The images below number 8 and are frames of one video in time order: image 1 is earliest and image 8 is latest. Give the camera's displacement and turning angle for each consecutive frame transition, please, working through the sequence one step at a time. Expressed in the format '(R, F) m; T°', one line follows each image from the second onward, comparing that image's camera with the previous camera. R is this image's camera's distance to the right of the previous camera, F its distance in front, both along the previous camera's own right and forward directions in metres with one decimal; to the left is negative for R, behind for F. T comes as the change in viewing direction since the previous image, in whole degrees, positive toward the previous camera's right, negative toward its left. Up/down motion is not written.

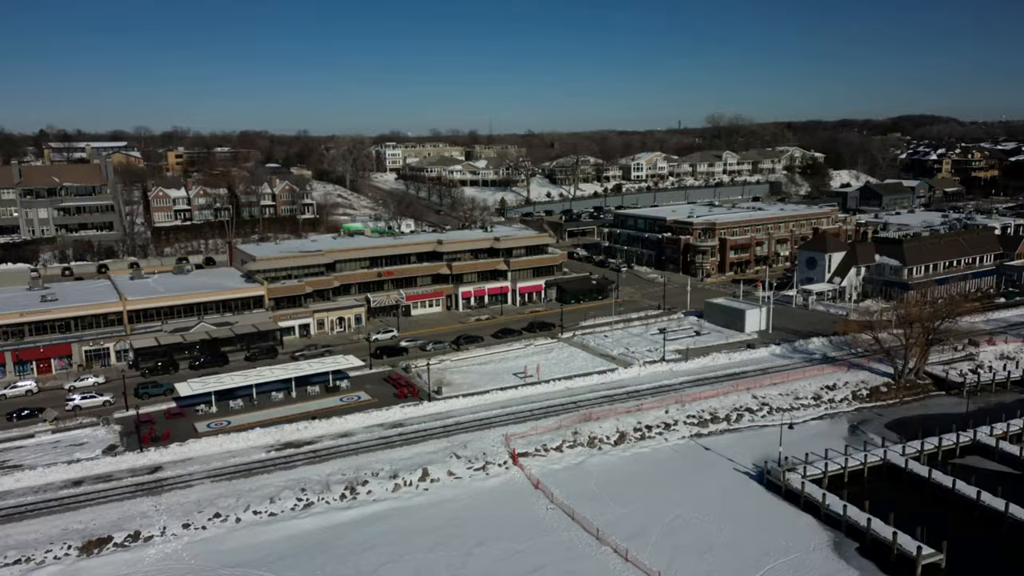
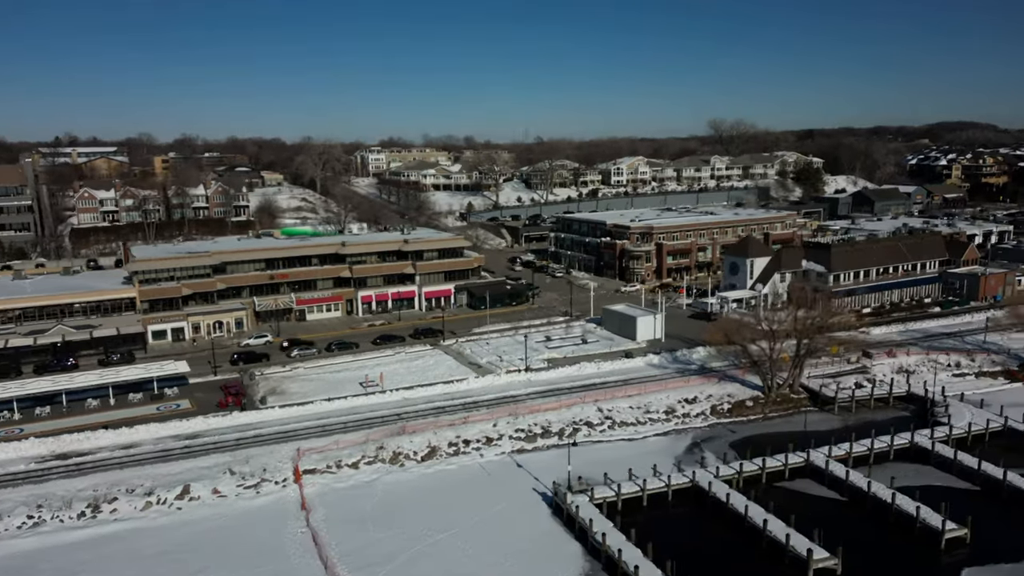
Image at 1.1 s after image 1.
(+7.5, +2.2) m; -2°
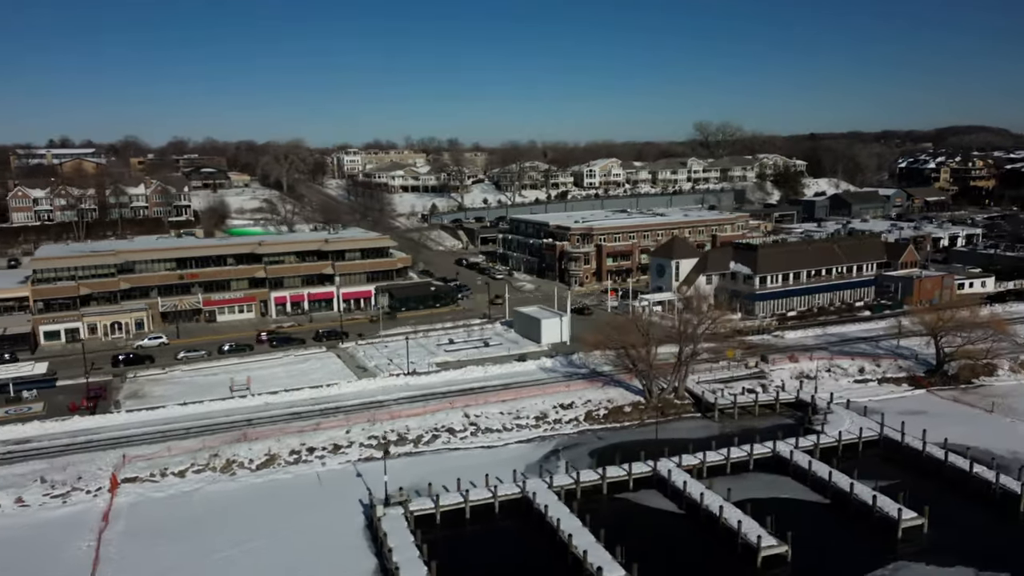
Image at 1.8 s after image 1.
(+5.1, +1.3) m; 0°
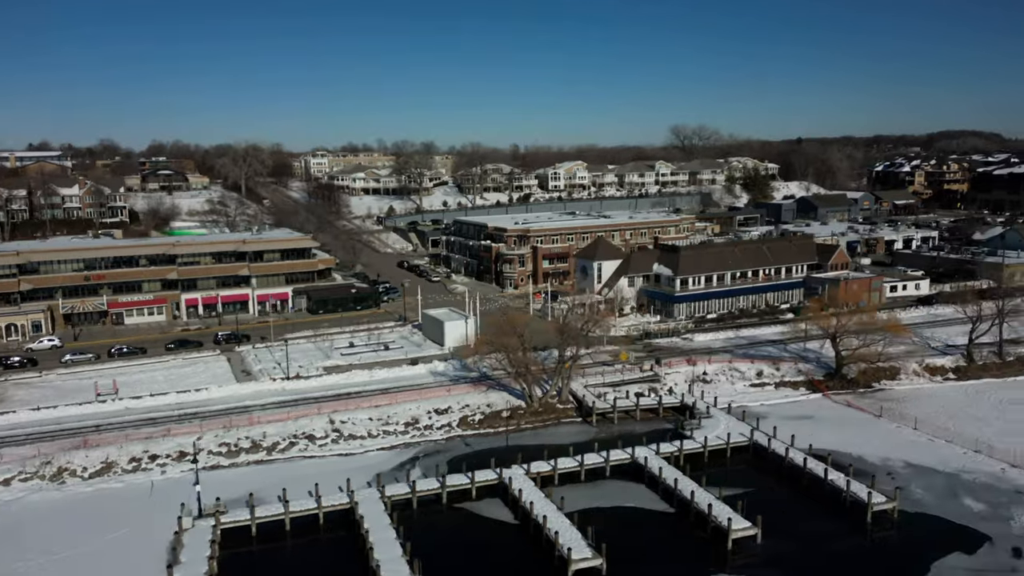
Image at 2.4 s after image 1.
(+4.4, +1.0) m; 0°
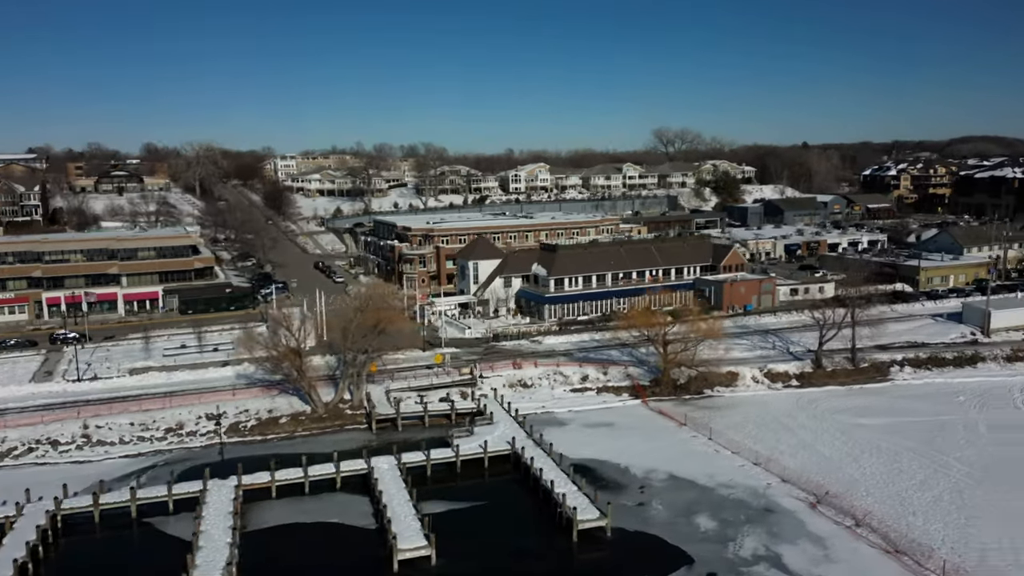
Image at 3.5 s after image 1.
(+7.9, +1.8) m; -1°
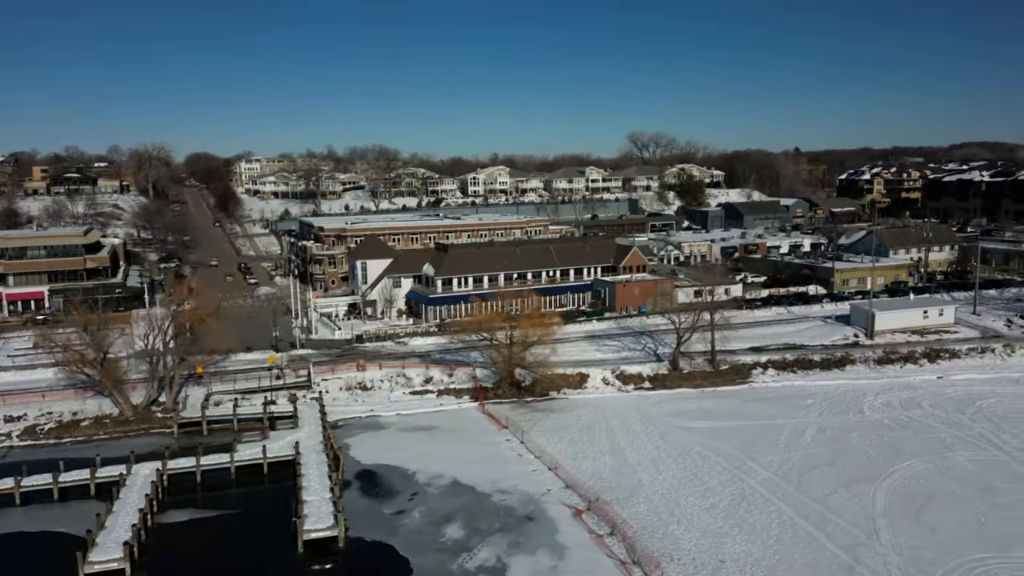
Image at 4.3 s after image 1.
(+5.9, +1.0) m; 0°
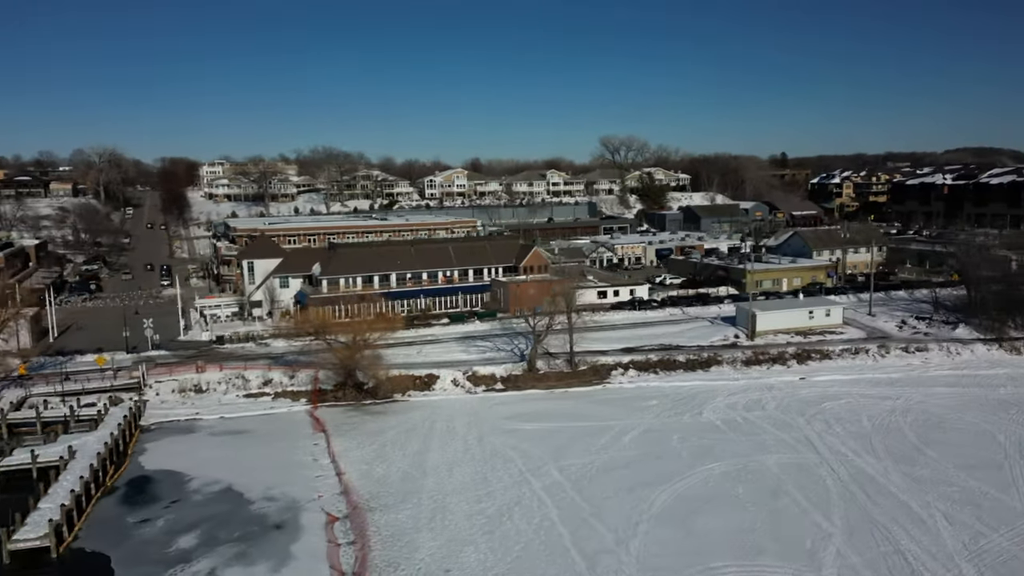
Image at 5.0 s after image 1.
(+5.5, +0.9) m; 0°
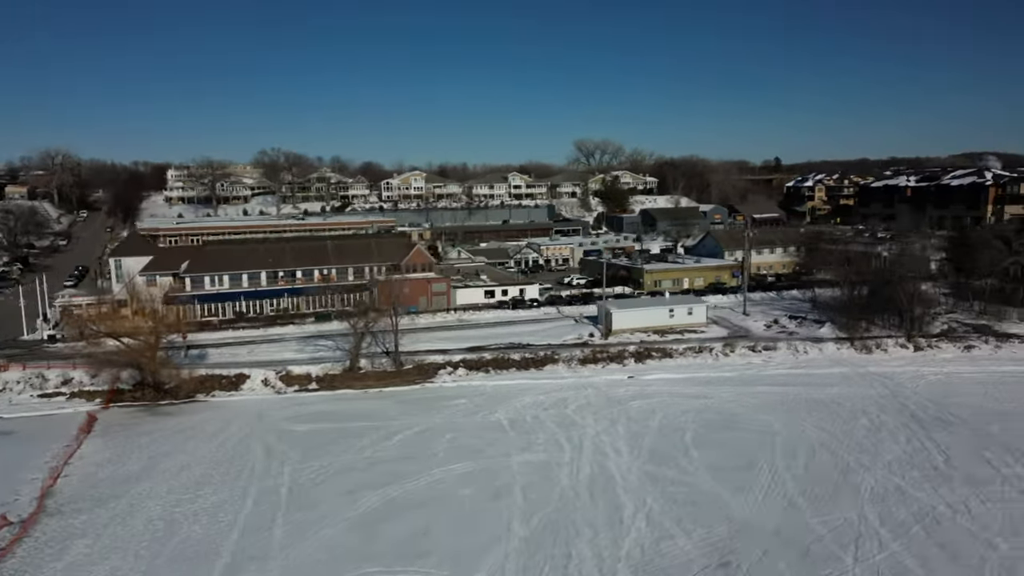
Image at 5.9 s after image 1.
(+6.7, +0.9) m; 0°
